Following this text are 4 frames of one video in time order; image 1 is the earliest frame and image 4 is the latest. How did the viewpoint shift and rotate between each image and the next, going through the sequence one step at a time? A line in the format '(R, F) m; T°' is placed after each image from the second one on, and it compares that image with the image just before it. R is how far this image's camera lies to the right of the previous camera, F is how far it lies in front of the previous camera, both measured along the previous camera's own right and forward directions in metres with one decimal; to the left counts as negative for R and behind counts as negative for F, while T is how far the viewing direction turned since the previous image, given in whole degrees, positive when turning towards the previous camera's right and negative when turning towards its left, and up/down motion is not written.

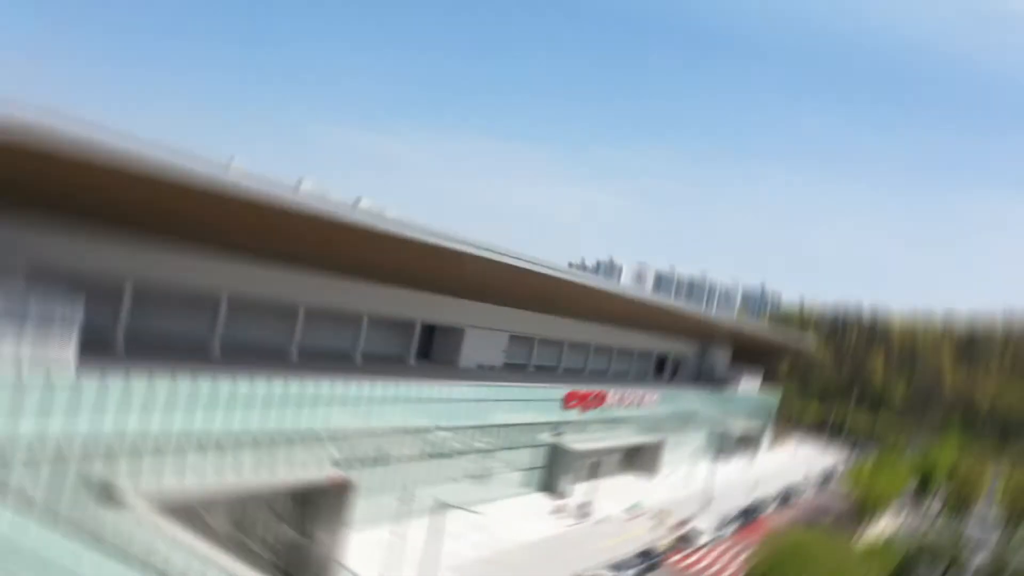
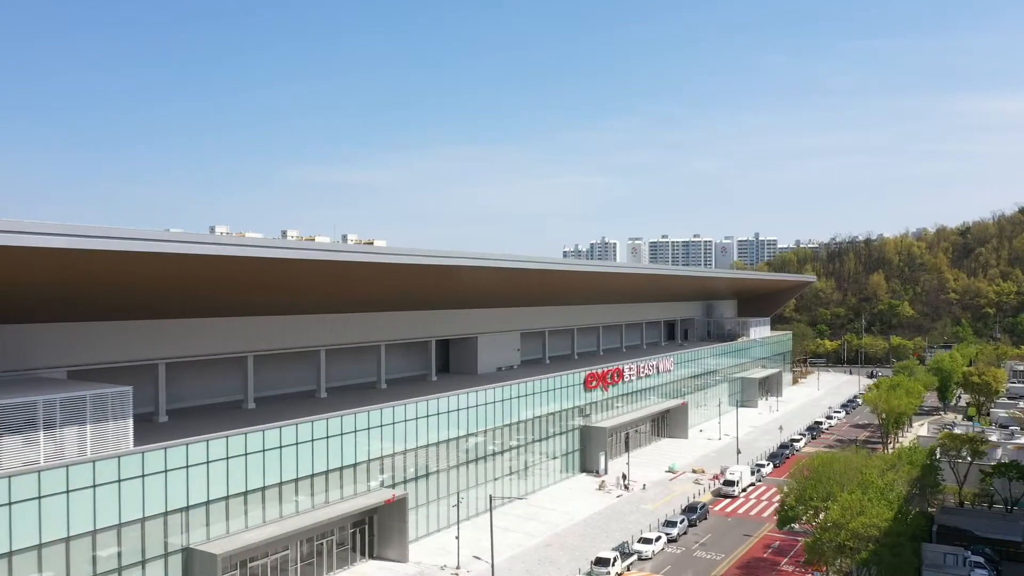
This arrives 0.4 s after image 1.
(0.0, -1.1) m; 0°
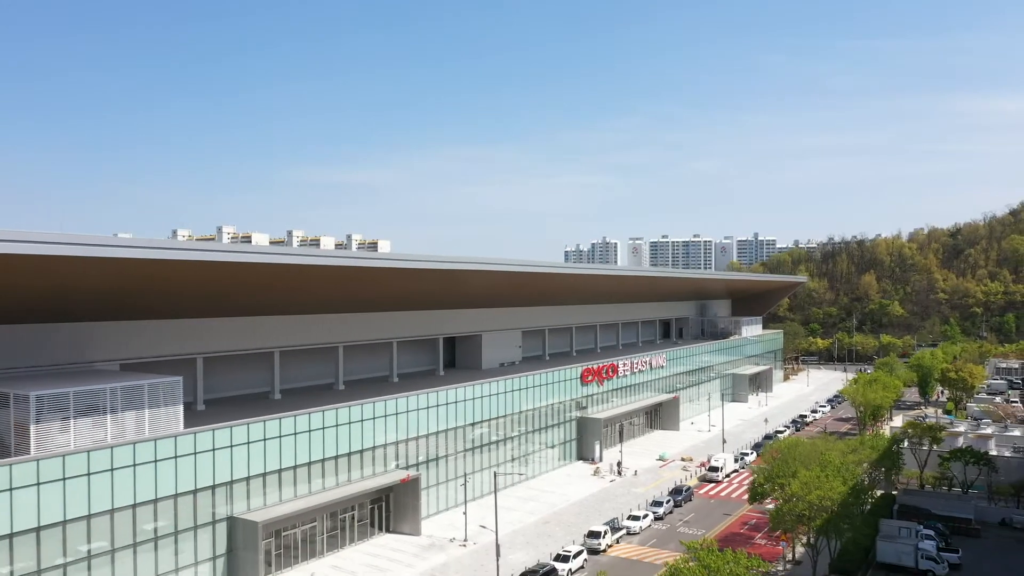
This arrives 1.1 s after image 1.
(0.0, -2.0) m; 0°
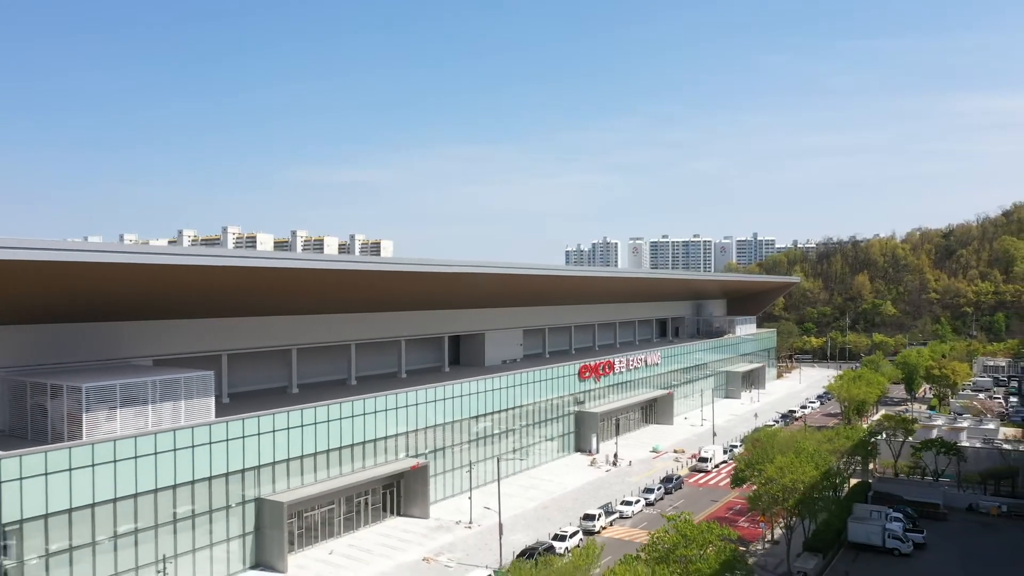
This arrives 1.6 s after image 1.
(0.0, -1.6) m; 0°
